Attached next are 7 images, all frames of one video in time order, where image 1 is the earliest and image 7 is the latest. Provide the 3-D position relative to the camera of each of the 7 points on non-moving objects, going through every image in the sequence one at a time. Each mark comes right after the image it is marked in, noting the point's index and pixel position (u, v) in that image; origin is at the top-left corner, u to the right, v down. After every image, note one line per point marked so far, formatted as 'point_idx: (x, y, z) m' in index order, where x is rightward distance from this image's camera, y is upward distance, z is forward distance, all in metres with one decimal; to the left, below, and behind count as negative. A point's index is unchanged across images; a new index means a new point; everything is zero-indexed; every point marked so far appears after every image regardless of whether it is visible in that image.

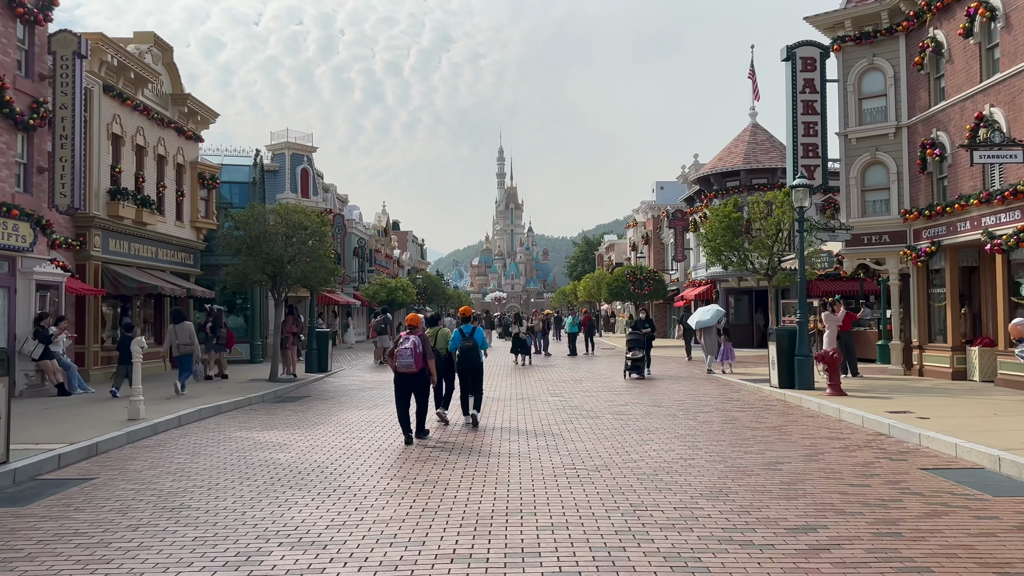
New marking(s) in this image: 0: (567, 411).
0: (+1.0, -2.3, +14.2) m
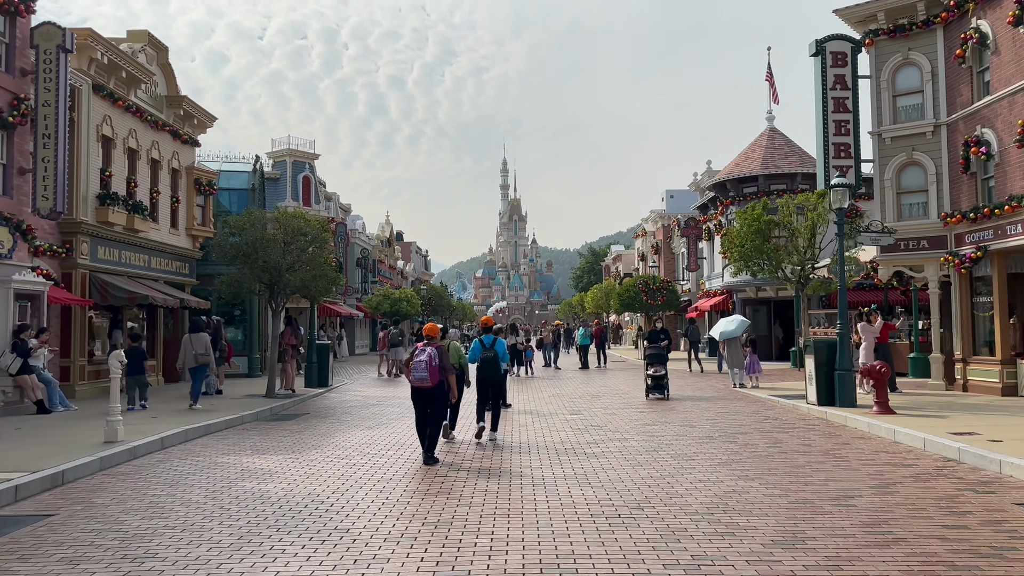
0: (+1.3, -2.4, +12.9) m
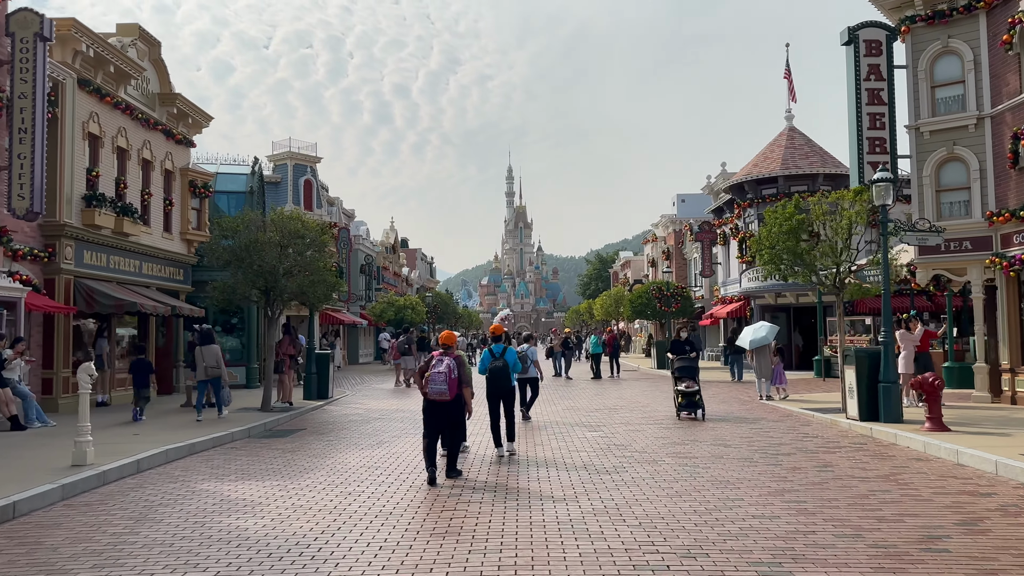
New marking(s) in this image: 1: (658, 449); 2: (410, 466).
0: (+1.5, -2.5, +11.6) m
1: (+2.1, -2.4, +11.4) m
2: (-1.5, -2.6, +11.4) m
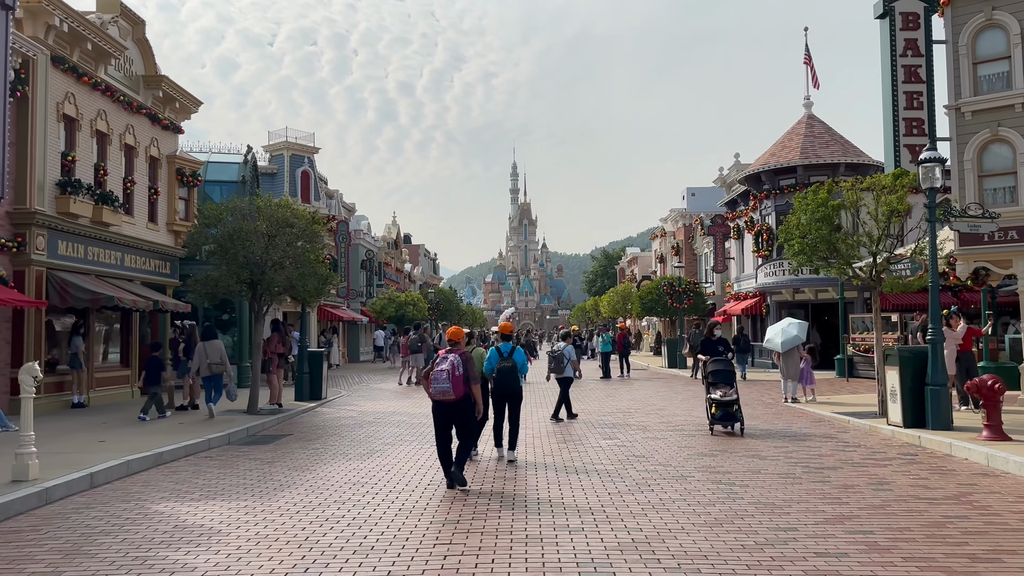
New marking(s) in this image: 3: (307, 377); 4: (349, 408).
0: (+1.6, -2.3, +10.3) m
1: (+2.2, -2.3, +10.1) m
2: (-1.4, -2.5, +10.1) m
3: (-5.1, -2.2, +19.3) m
4: (-3.9, -2.8, +18.4) m
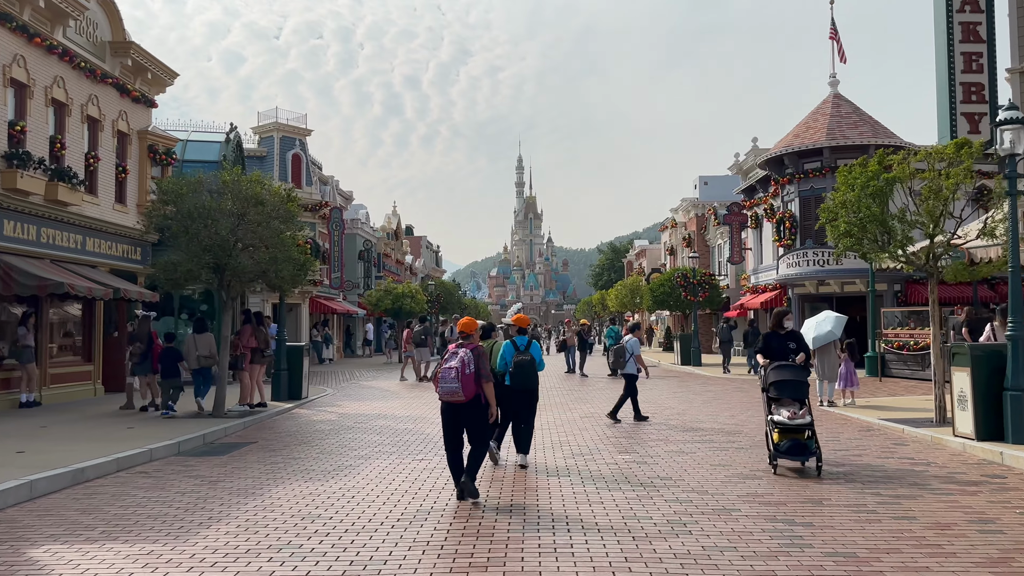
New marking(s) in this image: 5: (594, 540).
0: (+1.5, -2.1, +8.3) m
1: (+2.2, -2.1, +8.1) m
2: (-1.5, -2.3, +8.2) m
3: (-5.1, -1.9, +17.4) m
4: (-3.9, -2.6, +16.5) m
5: (+0.7, -2.1, +6.6) m
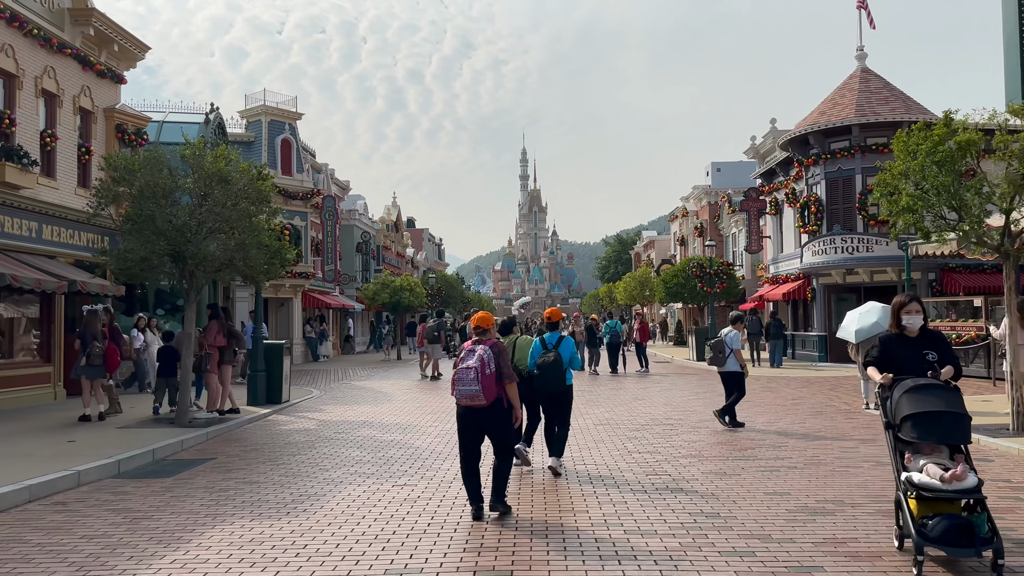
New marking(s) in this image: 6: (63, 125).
0: (+1.6, -2.0, +6.5) m
1: (+2.2, -1.9, +6.2) m
2: (-1.4, -2.2, +6.3) m
3: (-5.0, -1.7, +15.6) m
4: (-3.8, -2.4, +14.7) m
5: (+0.7, -2.0, +4.7) m
6: (-10.1, +3.7, +17.5) m
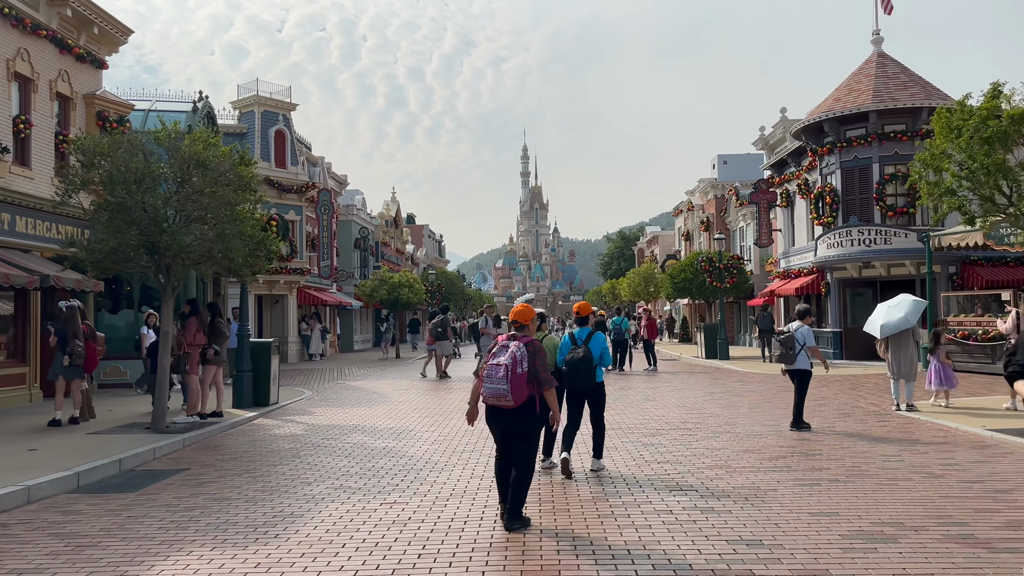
0: (+1.6, -1.9, +5.5) m
1: (+2.2, -1.8, +5.2) m
2: (-1.4, -2.1, +5.3) m
3: (-4.9, -1.6, +14.6) m
4: (-3.7, -2.3, +13.7) m
5: (+0.7, -1.9, +3.7) m
6: (-10.1, +3.7, +16.5) m
